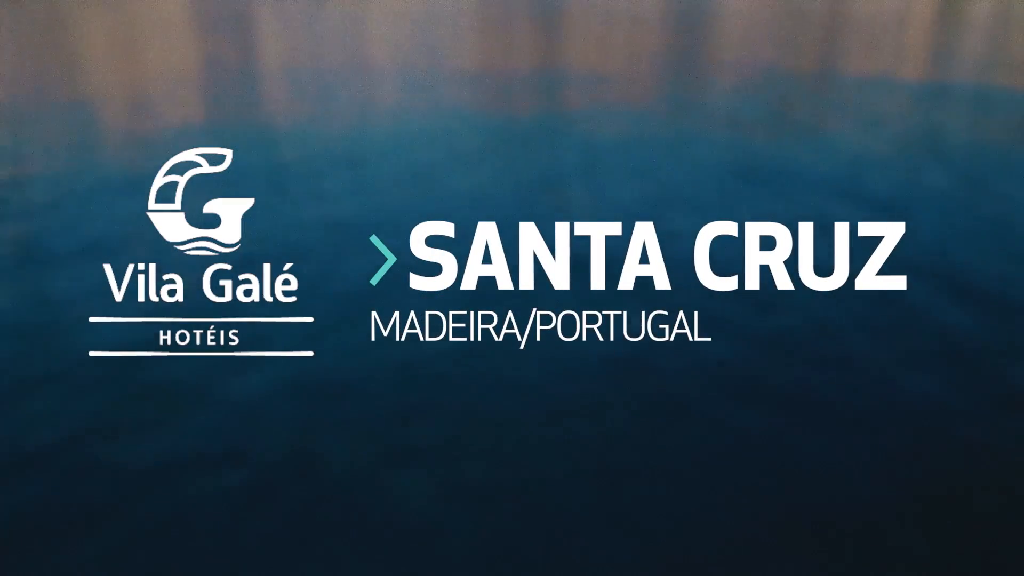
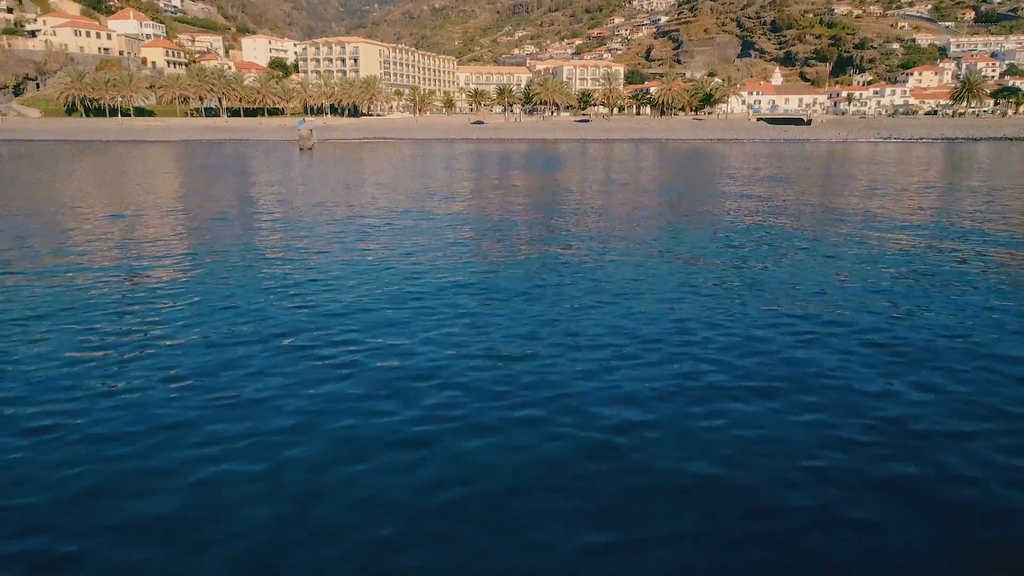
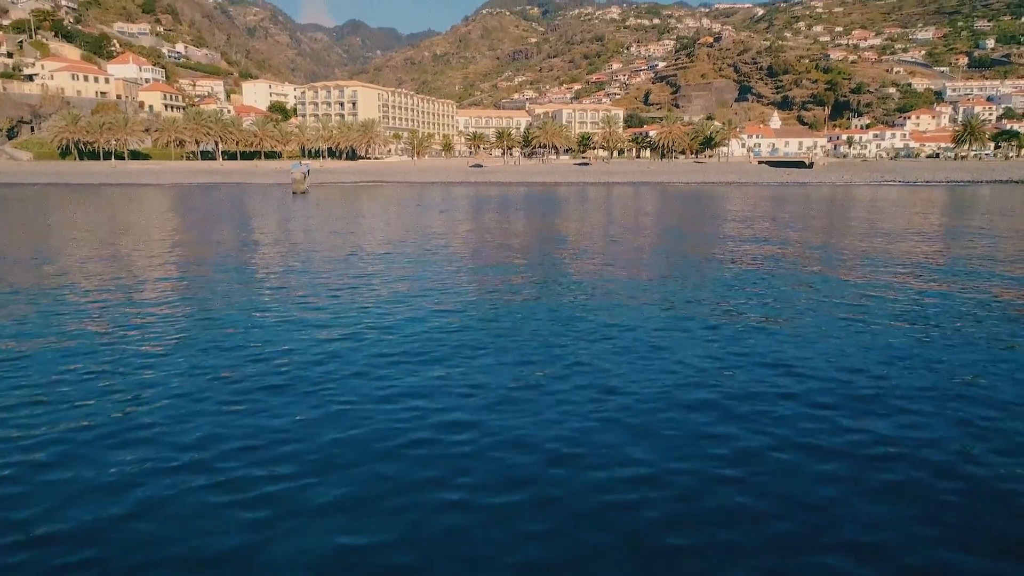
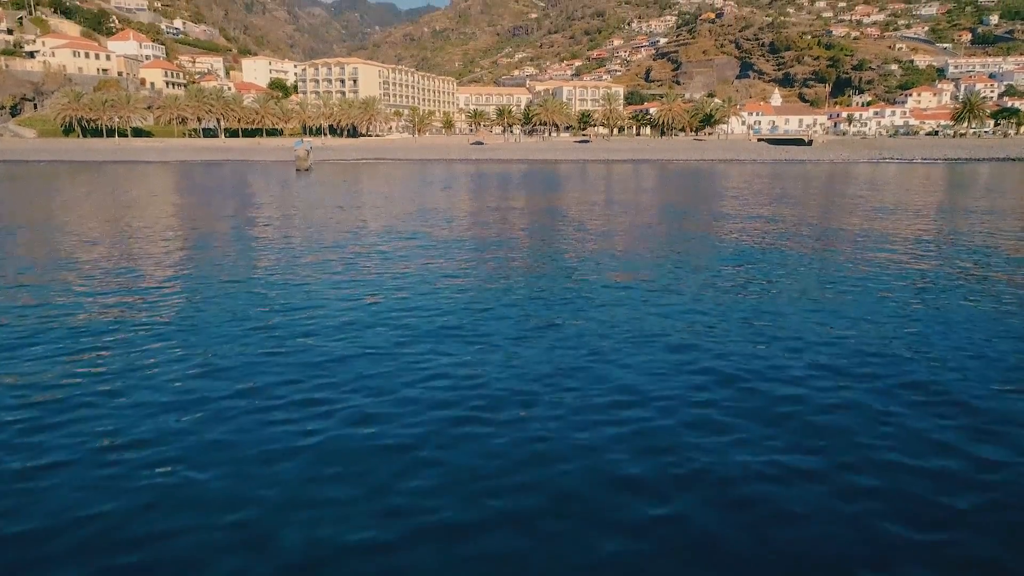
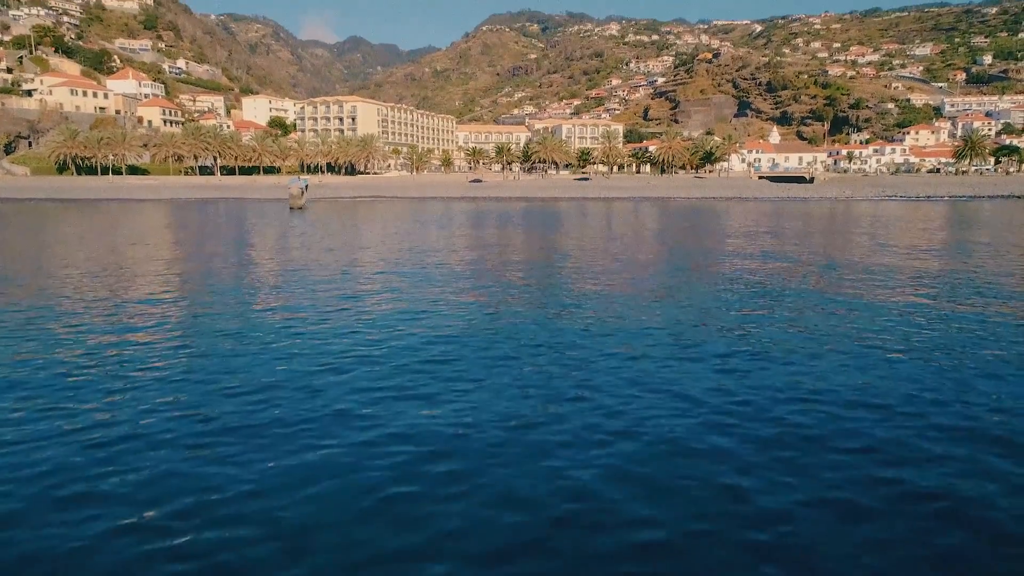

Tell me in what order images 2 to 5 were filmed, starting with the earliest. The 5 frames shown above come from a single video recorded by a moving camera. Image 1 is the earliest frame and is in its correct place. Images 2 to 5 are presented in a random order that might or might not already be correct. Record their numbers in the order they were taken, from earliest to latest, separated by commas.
2, 4, 3, 5
